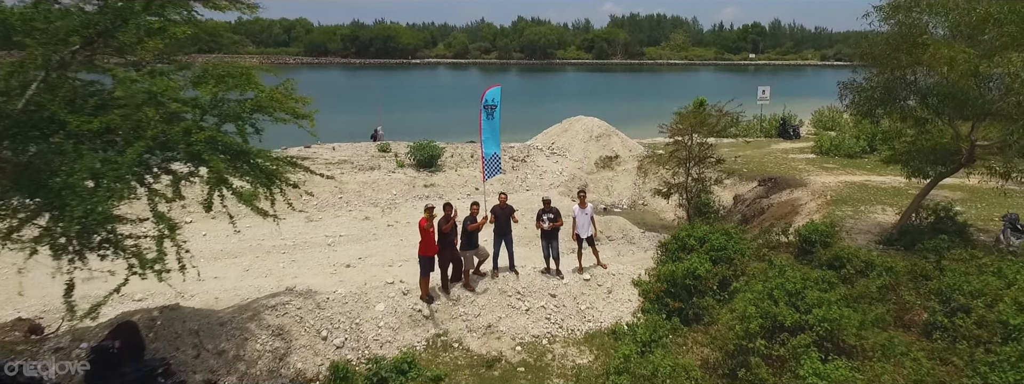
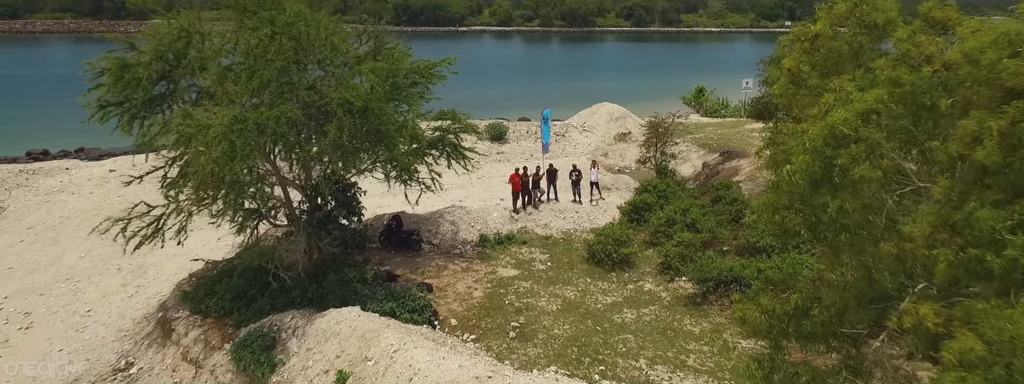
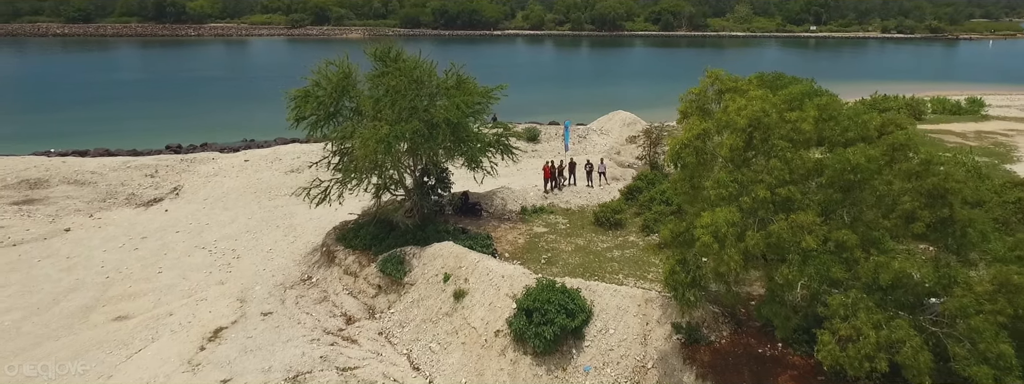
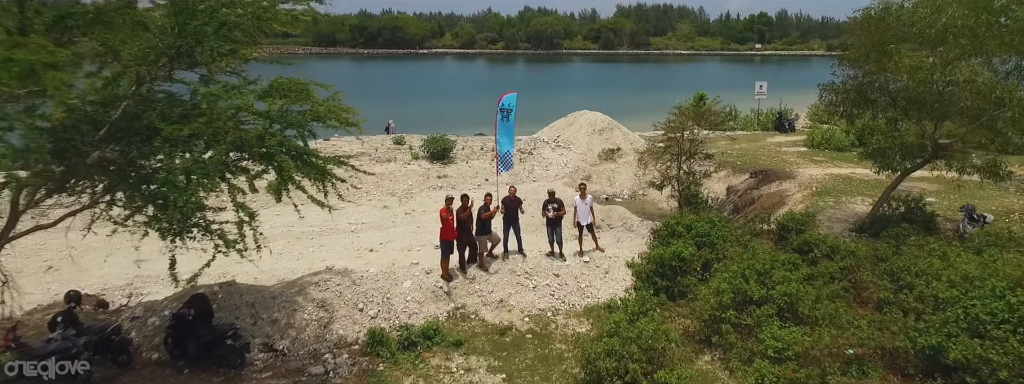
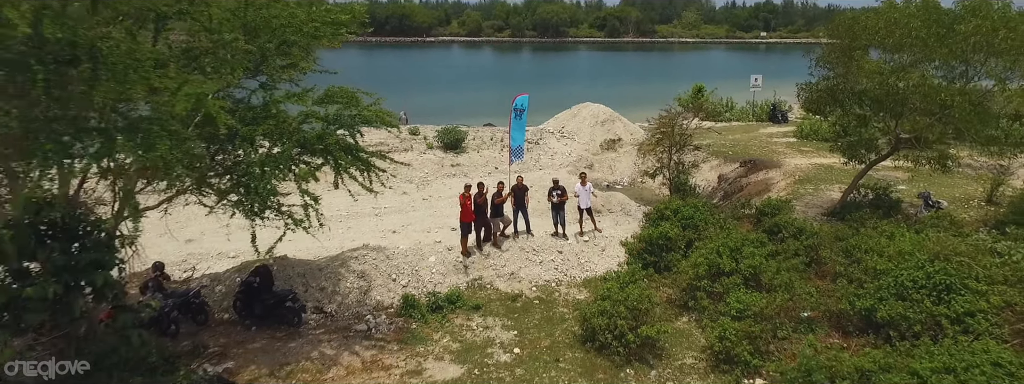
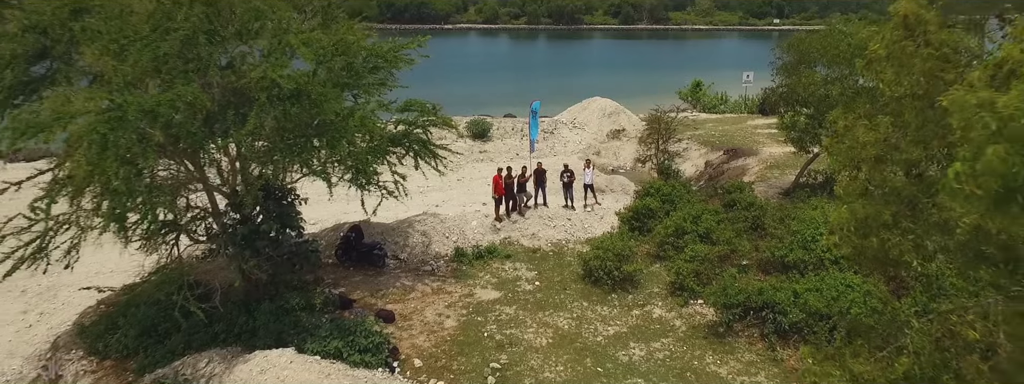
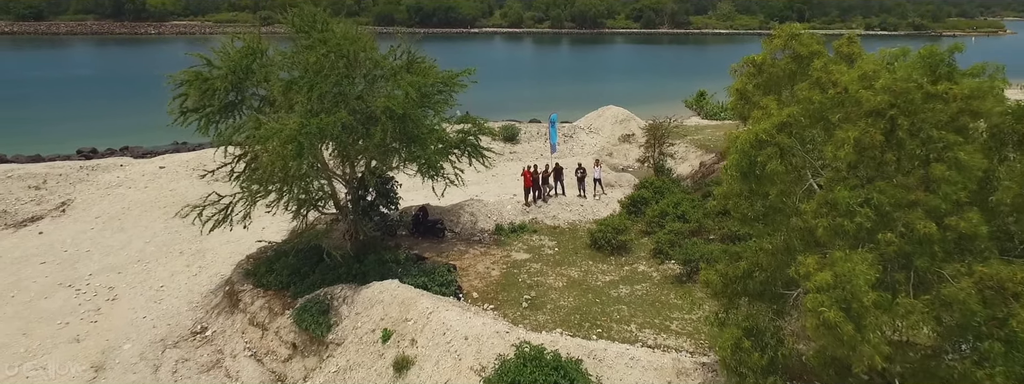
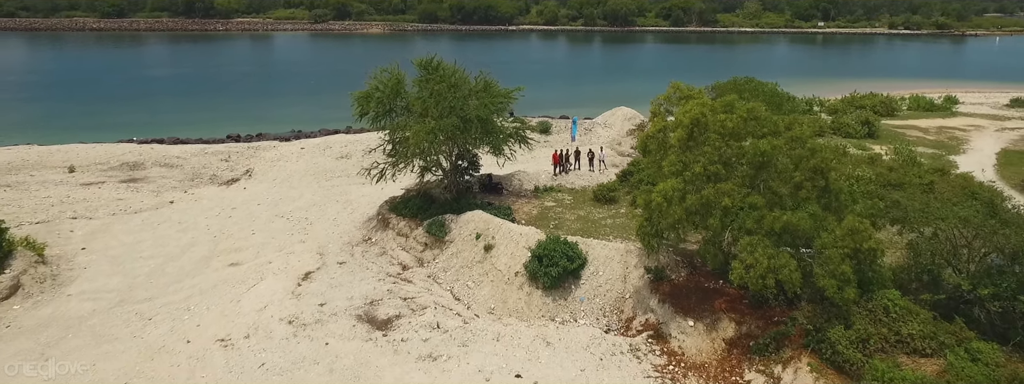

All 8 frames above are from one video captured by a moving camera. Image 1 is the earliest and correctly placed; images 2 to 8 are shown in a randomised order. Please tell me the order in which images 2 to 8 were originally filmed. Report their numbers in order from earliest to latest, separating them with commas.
4, 5, 6, 2, 7, 3, 8
